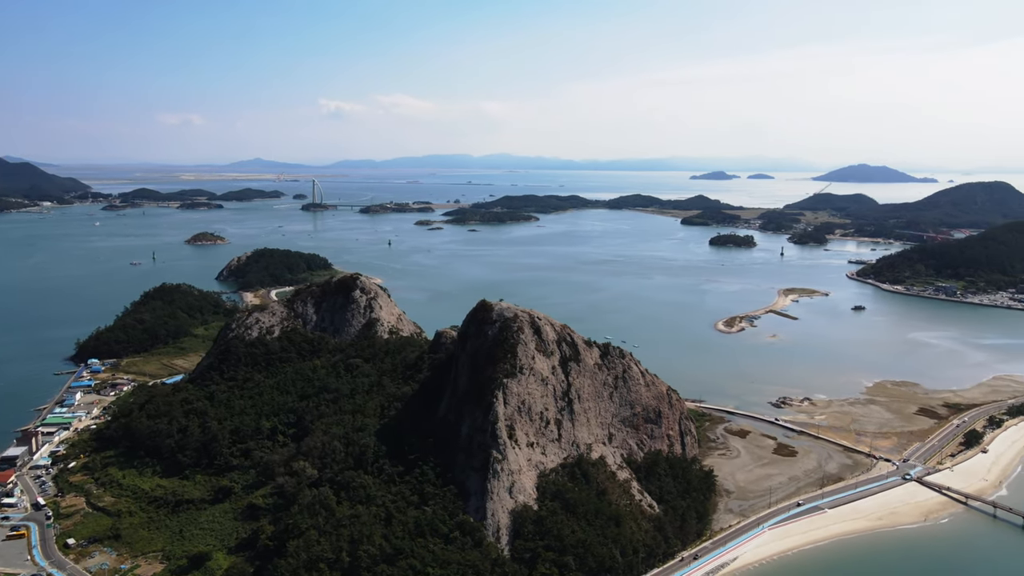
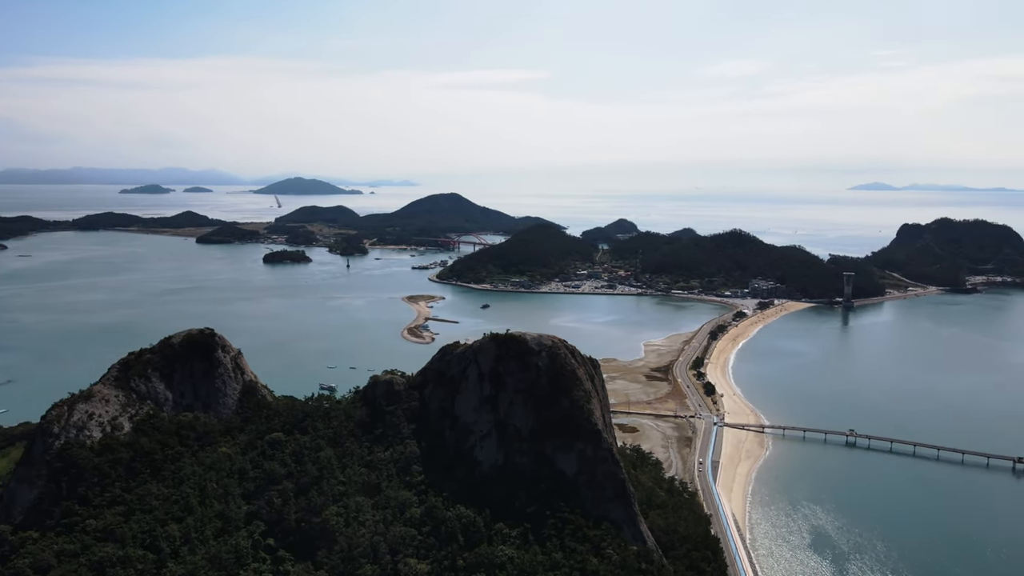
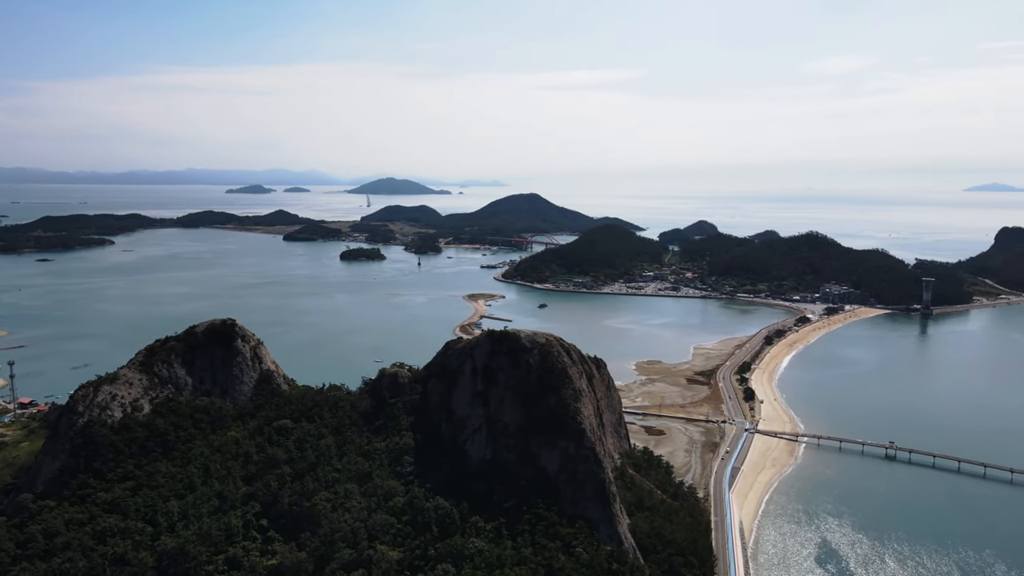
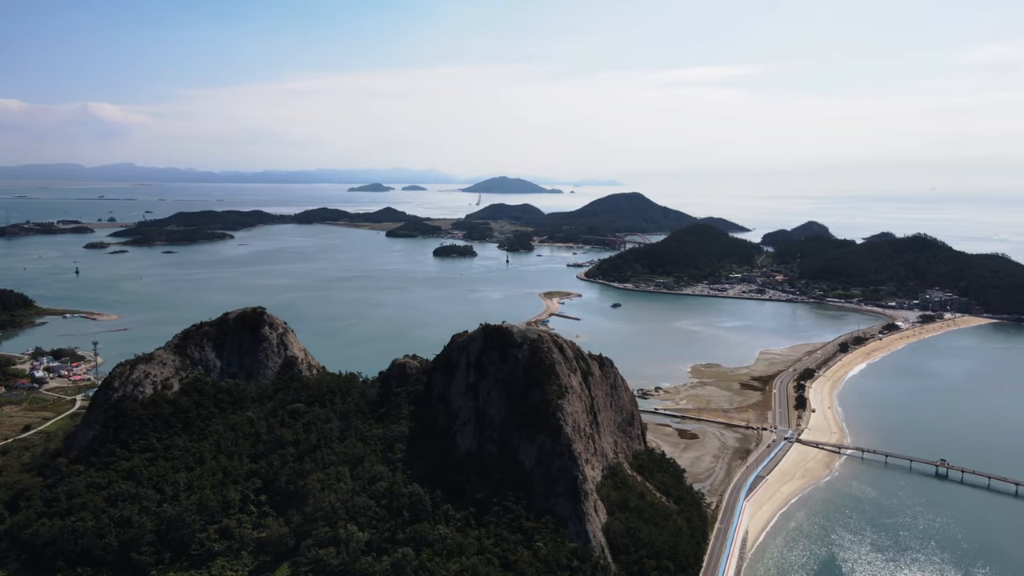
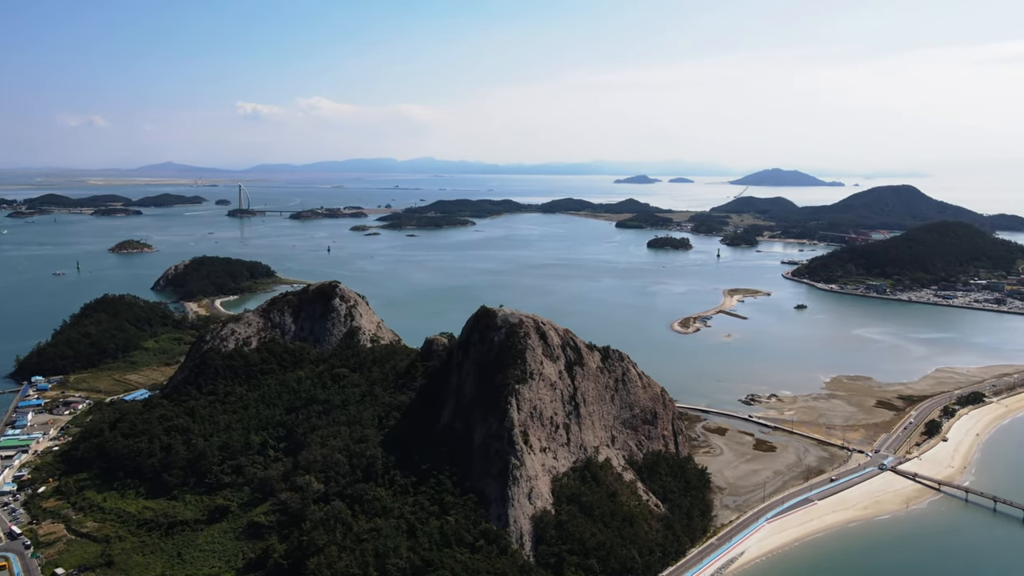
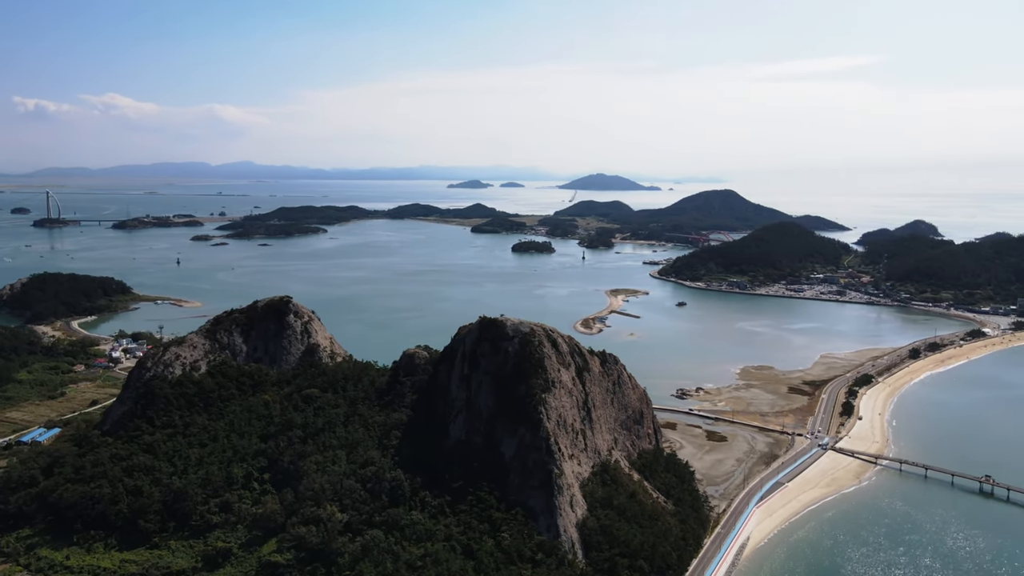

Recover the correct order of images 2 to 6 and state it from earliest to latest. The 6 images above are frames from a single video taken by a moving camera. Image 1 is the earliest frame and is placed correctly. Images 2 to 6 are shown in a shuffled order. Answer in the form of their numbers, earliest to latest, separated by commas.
5, 6, 4, 3, 2
